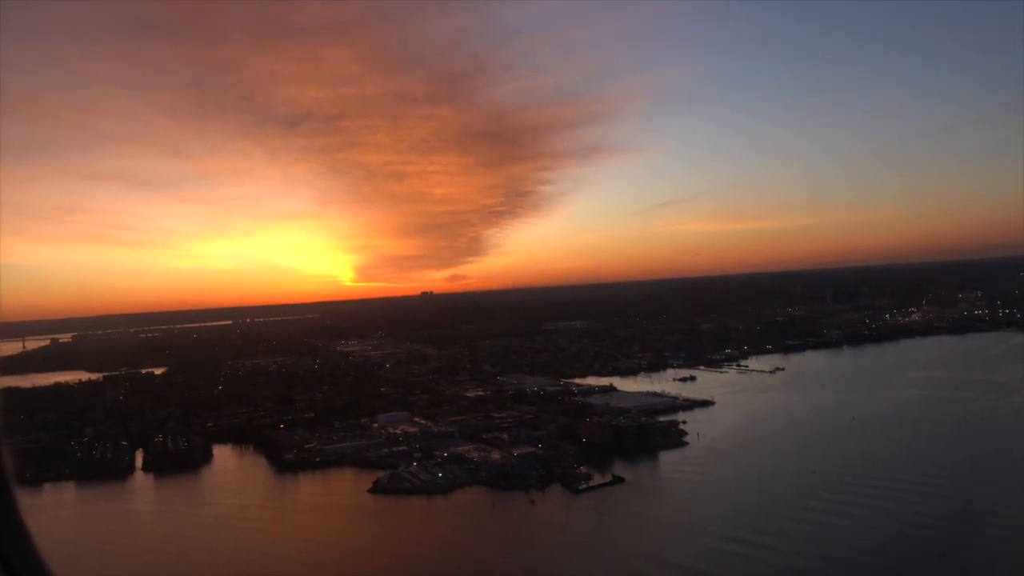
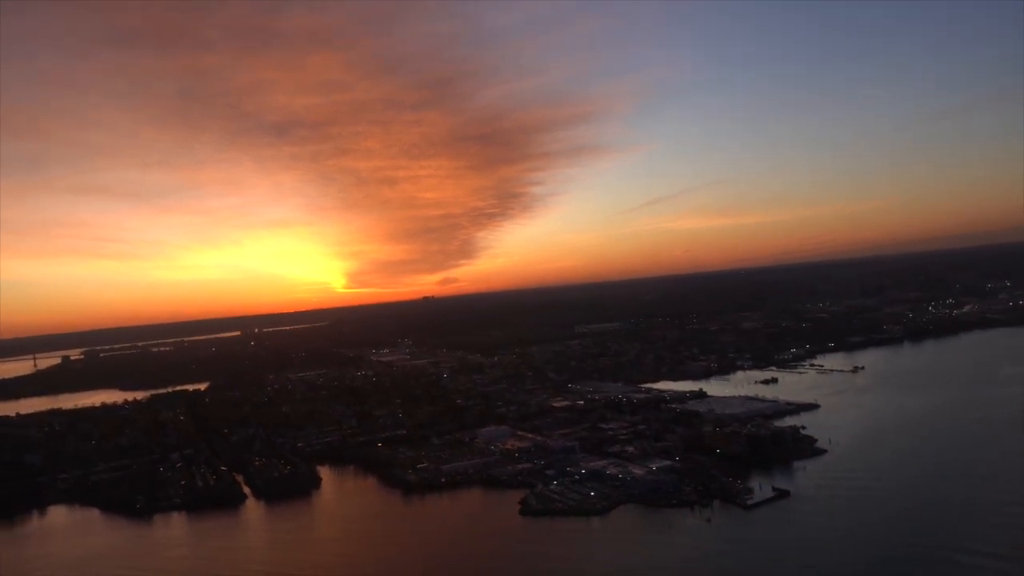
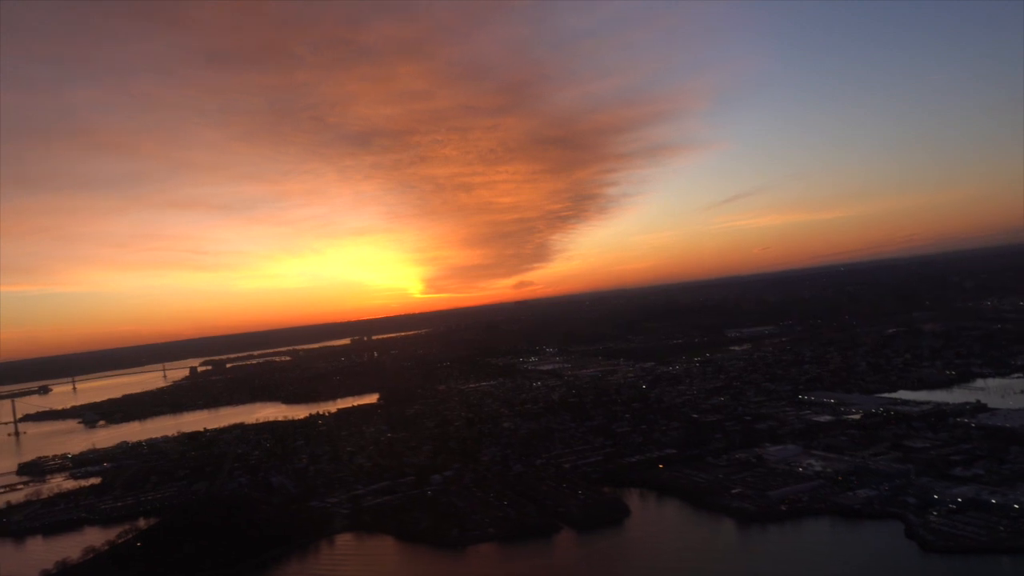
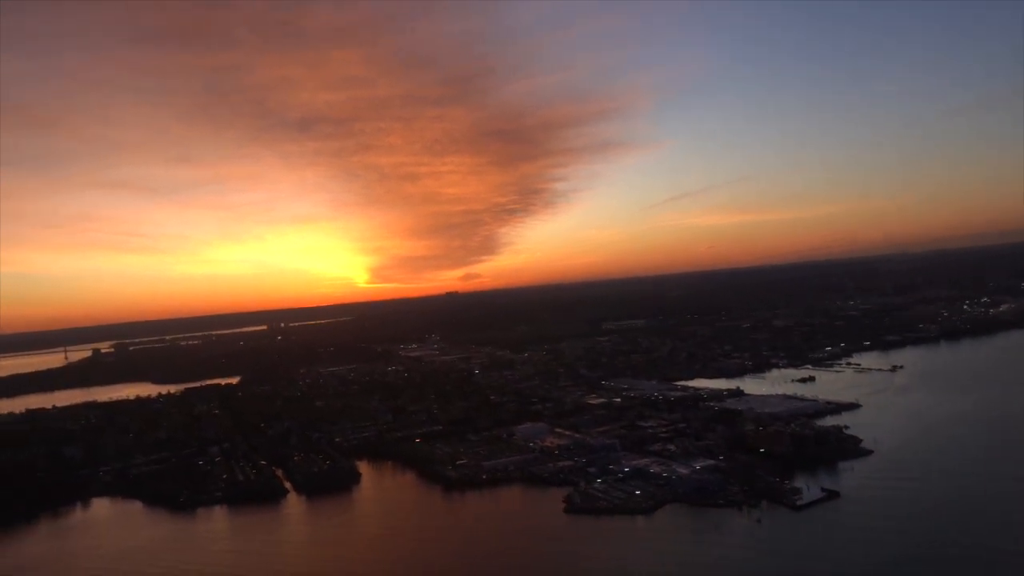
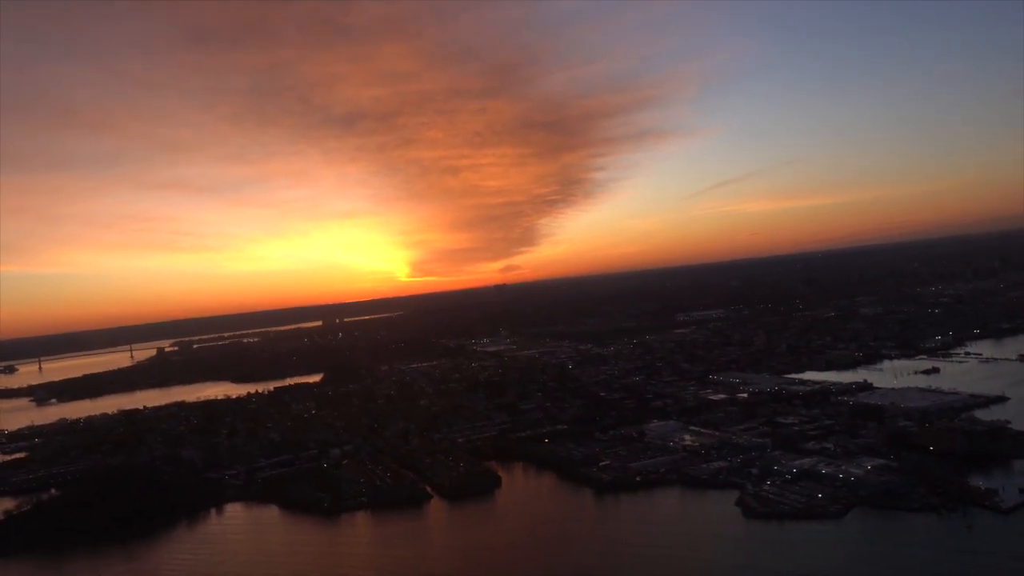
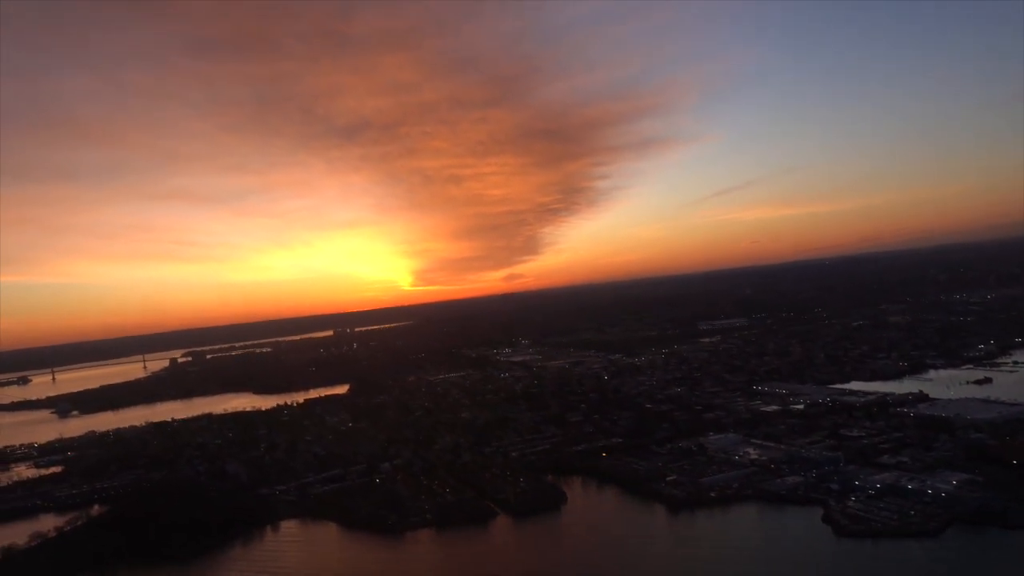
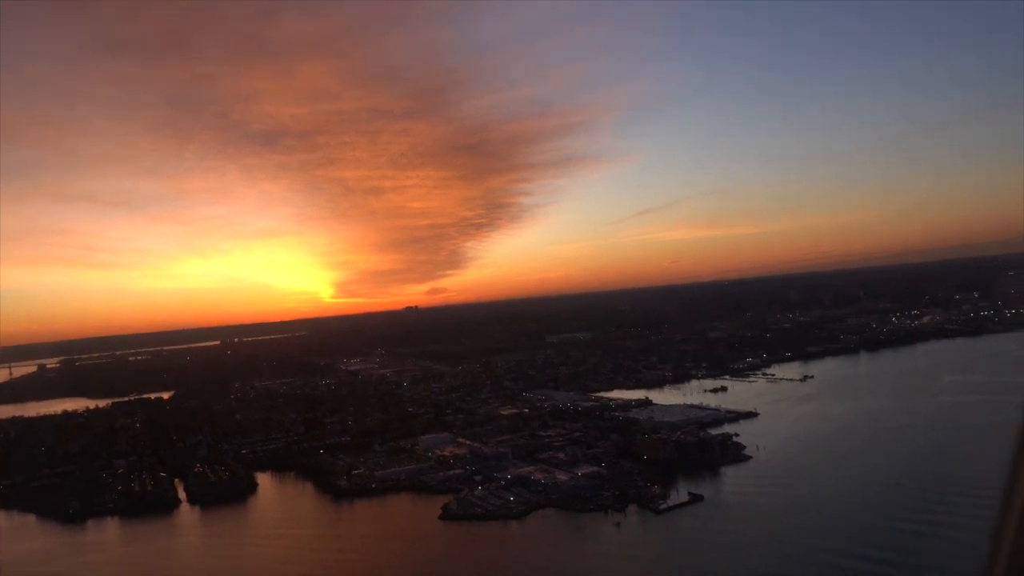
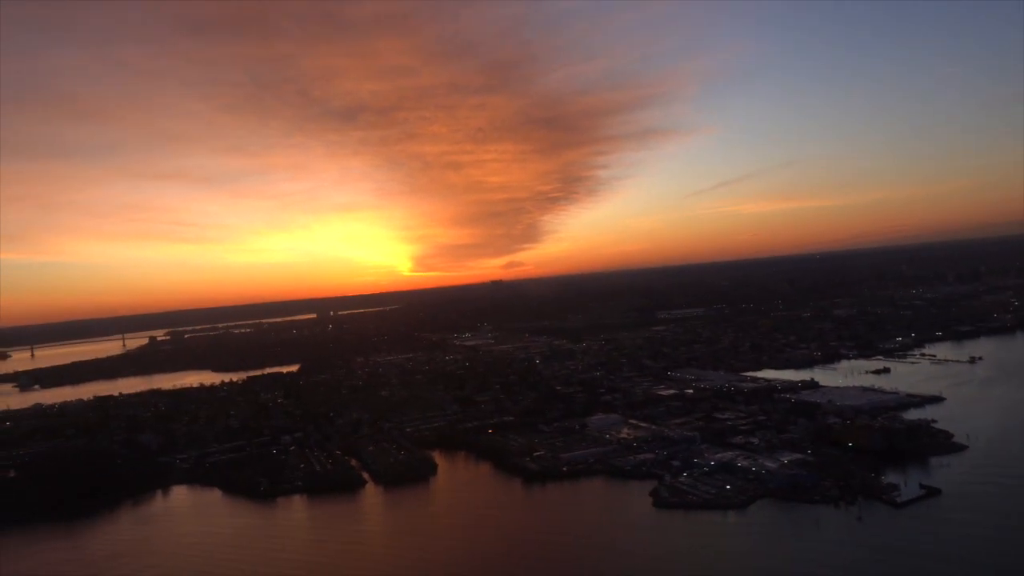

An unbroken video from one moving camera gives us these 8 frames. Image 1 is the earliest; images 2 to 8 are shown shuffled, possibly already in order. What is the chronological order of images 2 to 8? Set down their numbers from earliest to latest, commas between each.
7, 2, 4, 8, 5, 6, 3
